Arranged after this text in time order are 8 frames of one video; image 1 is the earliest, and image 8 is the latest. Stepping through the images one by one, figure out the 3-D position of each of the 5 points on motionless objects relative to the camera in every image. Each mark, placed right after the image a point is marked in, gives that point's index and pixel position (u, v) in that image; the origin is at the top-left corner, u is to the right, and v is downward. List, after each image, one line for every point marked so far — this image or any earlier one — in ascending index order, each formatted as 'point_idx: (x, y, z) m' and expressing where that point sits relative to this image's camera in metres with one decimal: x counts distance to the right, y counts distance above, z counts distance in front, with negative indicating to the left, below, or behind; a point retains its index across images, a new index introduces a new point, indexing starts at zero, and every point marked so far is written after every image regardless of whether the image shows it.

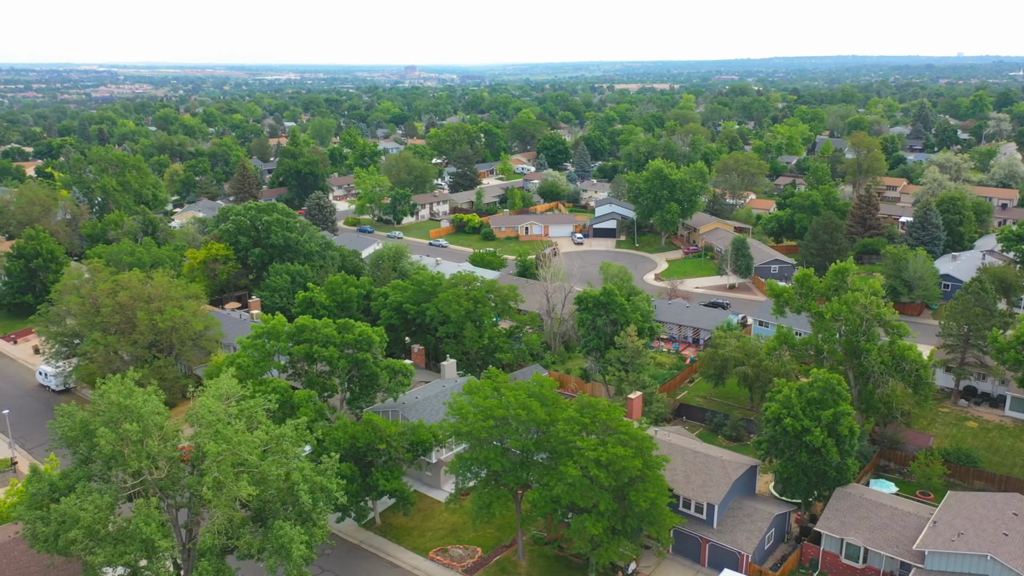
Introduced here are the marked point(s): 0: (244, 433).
0: (-6.2, -3.5, +18.9) m
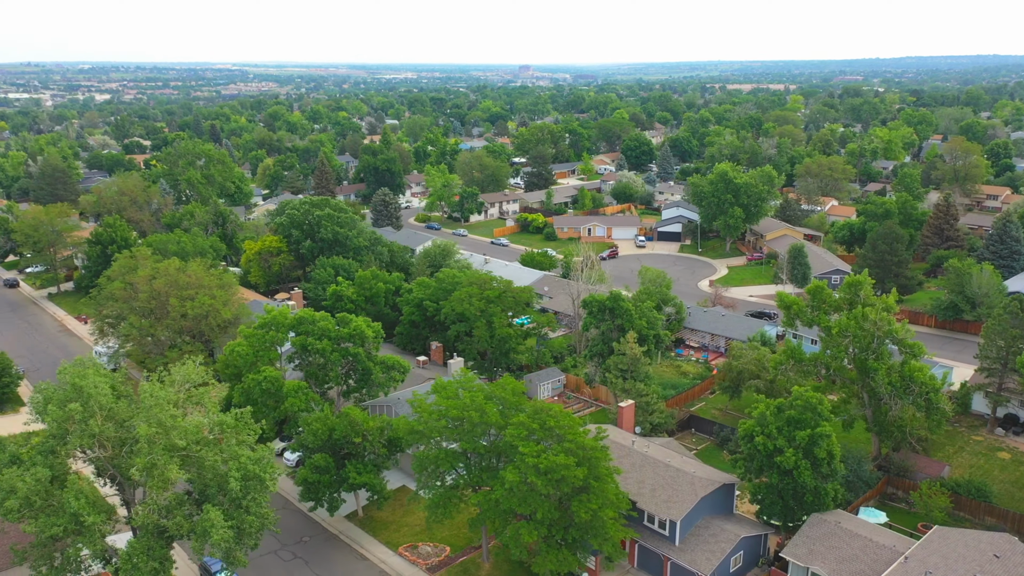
0: (-7.9, -3.2, +19.7) m
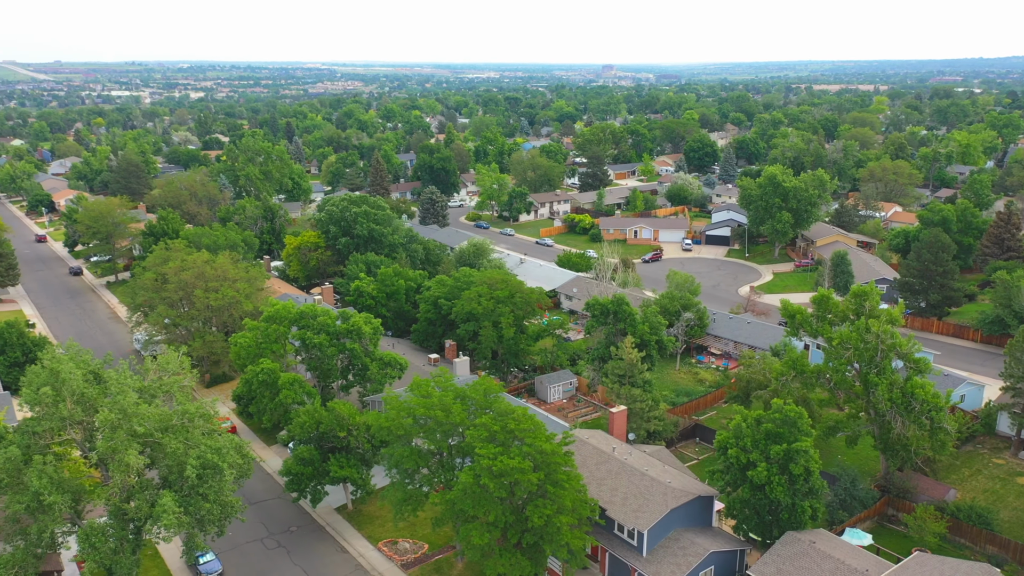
0: (-9.0, -3.0, +20.4) m
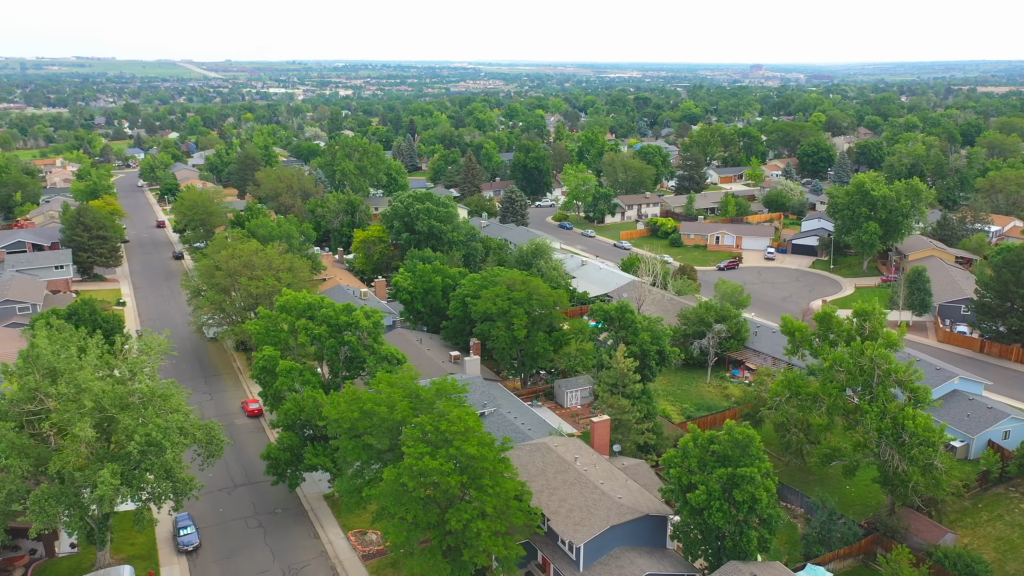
0: (-10.8, -2.6, +21.8) m
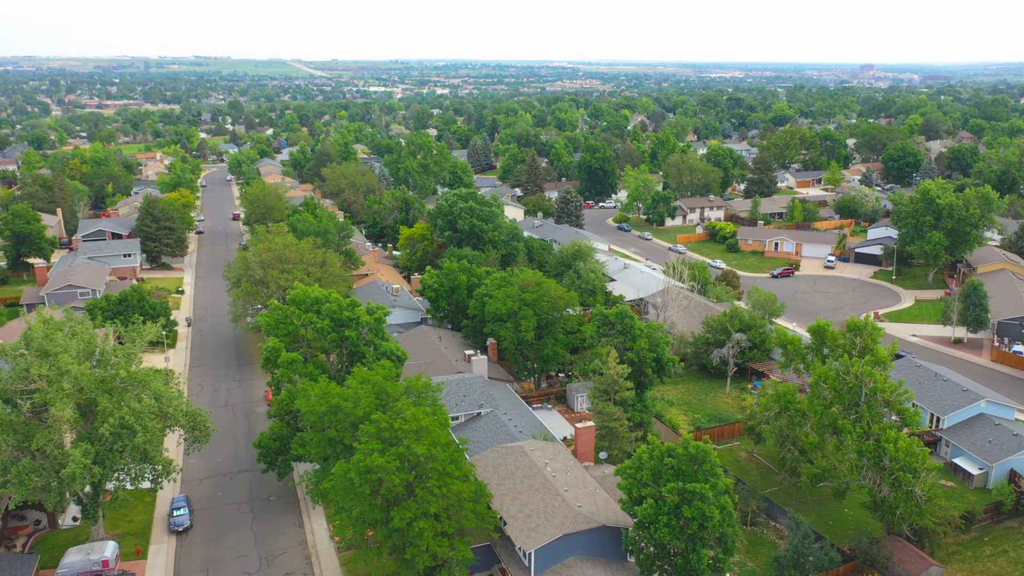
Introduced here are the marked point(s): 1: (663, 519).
0: (-11.8, -2.3, +22.9) m
1: (+3.6, -5.6, +19.7) m
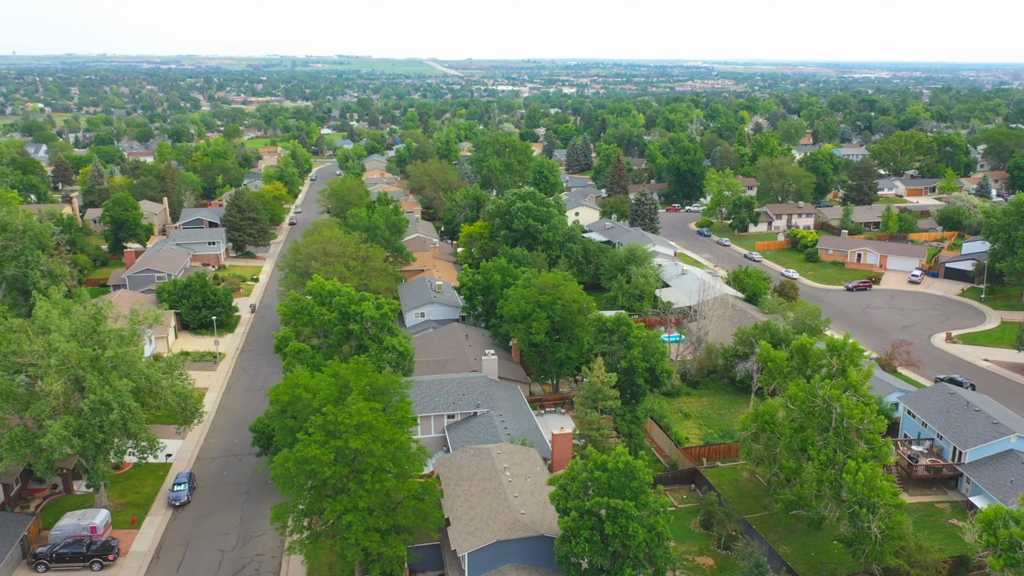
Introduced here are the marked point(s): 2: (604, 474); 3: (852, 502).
0: (-12.9, -1.8, +24.6) m
1: (+1.7, -5.7, +19.1) m
2: (+2.4, -4.5, +20.0) m
3: (+8.3, -5.2, +19.9) m
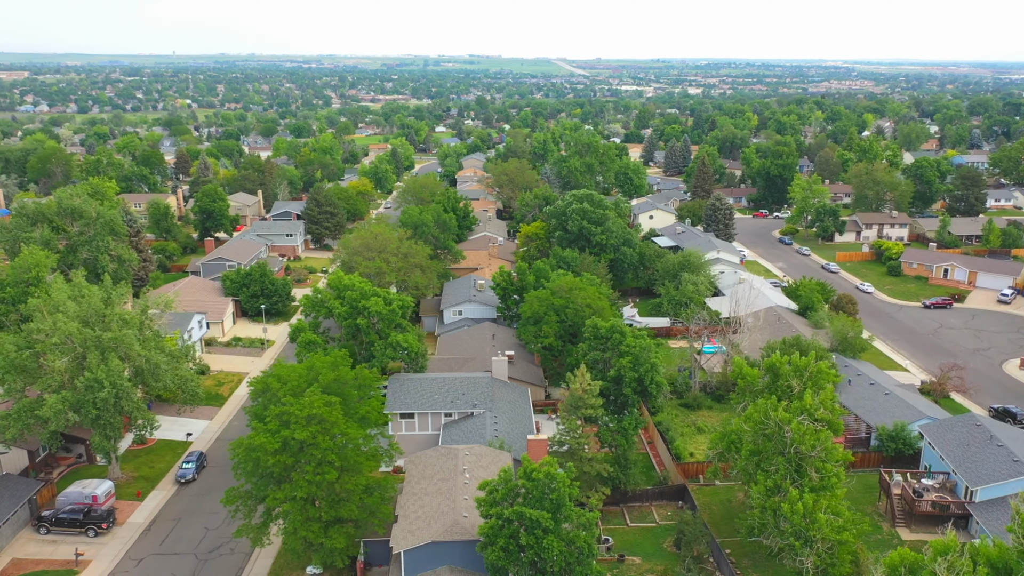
0: (-13.8, -1.3, +26.4) m
1: (-0.2, -5.8, +18.9) m
2: (+0.6, -4.6, +19.6) m
3: (+6.4, -5.6, +18.6) m
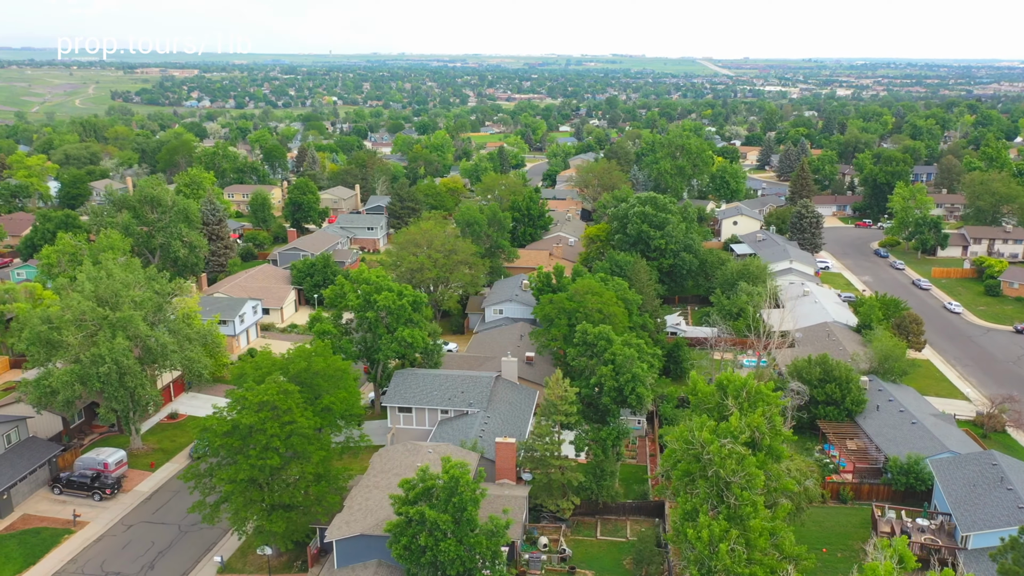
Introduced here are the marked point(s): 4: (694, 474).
0: (-14.3, -0.7, +28.5) m
1: (-2.5, -5.8, +18.9) m
2: (-1.5, -4.7, +19.5) m
3: (+4.1, -5.9, +17.6) m
4: (+4.4, -4.4, +19.3) m
